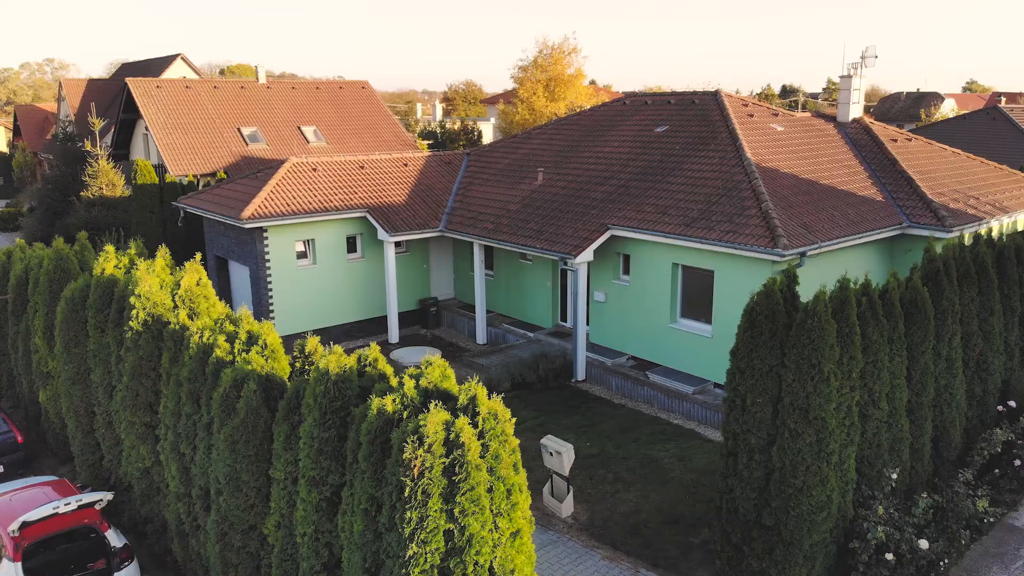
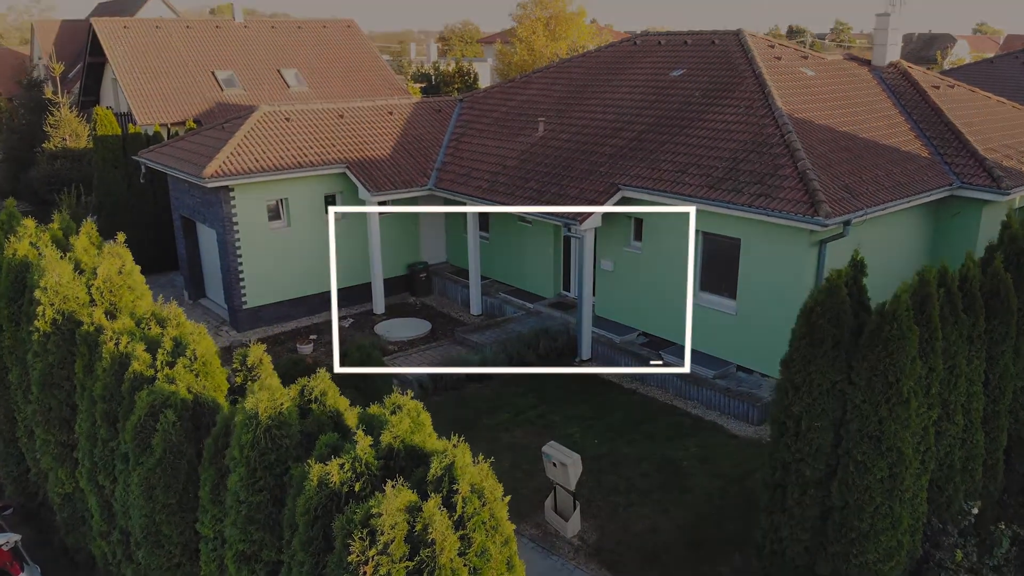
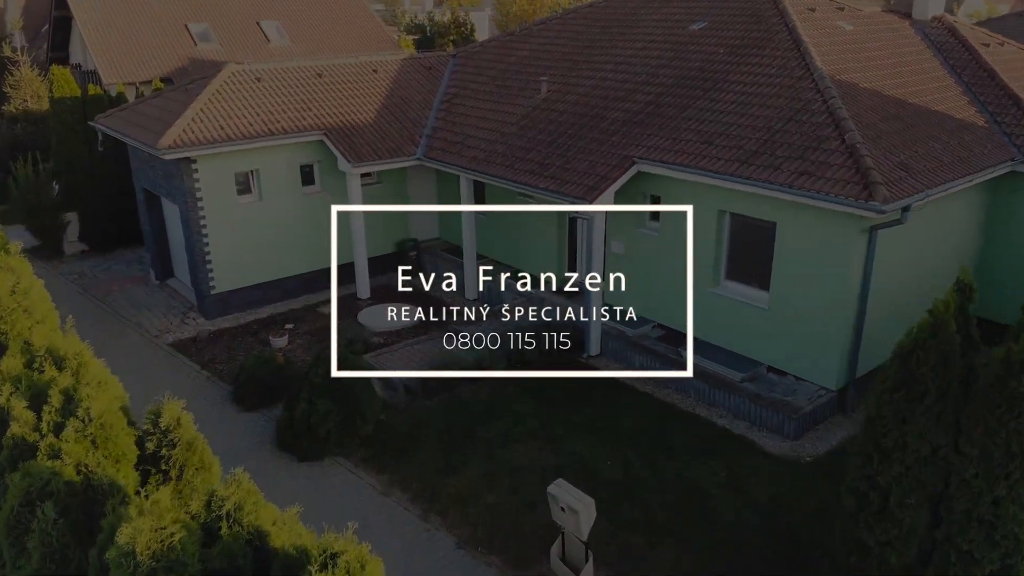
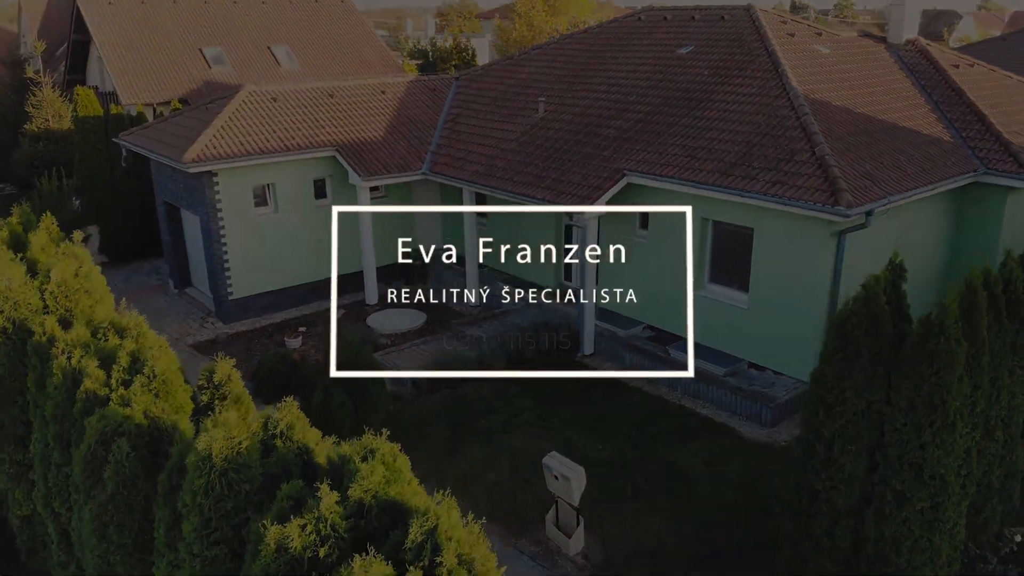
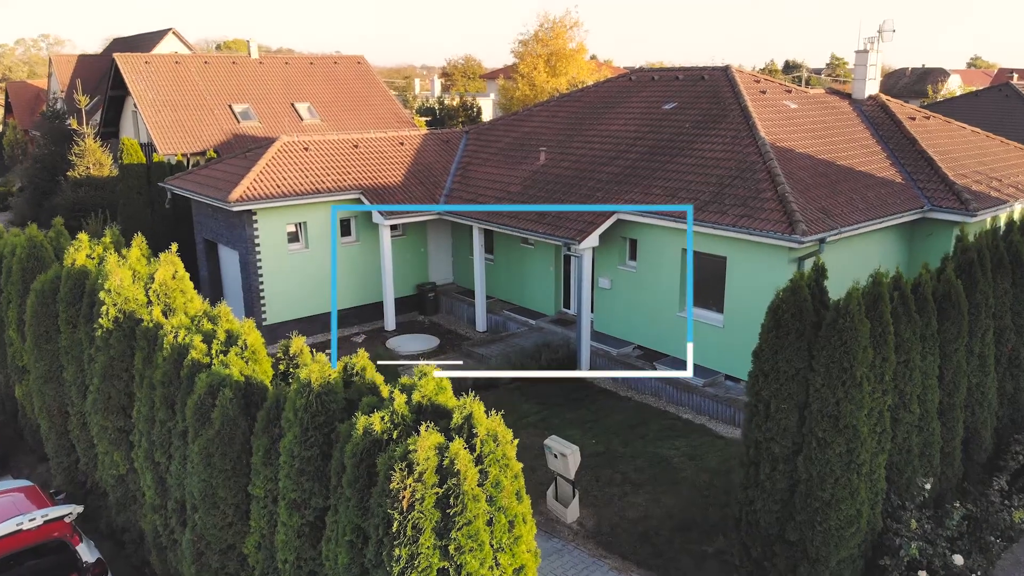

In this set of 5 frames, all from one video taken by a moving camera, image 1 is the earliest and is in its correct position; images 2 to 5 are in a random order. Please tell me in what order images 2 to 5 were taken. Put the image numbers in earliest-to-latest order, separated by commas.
5, 2, 4, 3
